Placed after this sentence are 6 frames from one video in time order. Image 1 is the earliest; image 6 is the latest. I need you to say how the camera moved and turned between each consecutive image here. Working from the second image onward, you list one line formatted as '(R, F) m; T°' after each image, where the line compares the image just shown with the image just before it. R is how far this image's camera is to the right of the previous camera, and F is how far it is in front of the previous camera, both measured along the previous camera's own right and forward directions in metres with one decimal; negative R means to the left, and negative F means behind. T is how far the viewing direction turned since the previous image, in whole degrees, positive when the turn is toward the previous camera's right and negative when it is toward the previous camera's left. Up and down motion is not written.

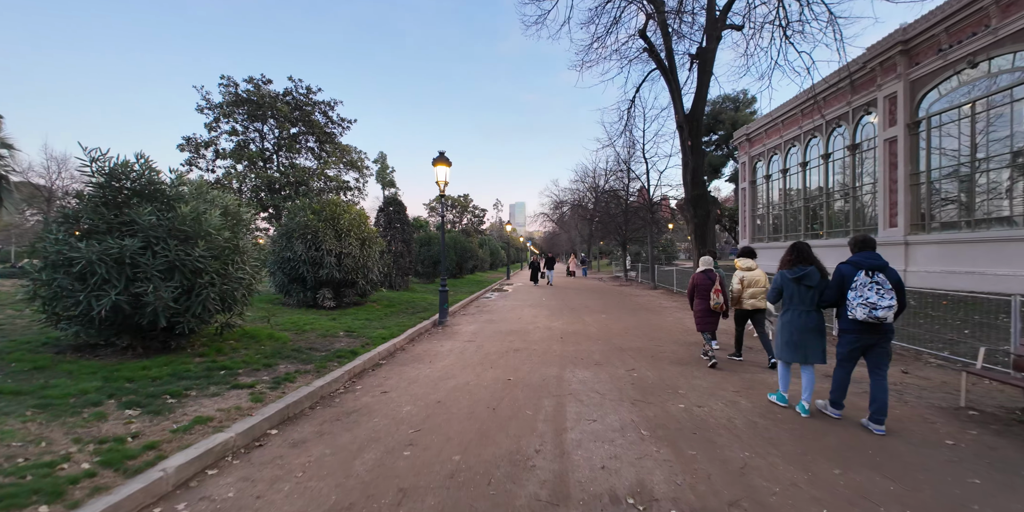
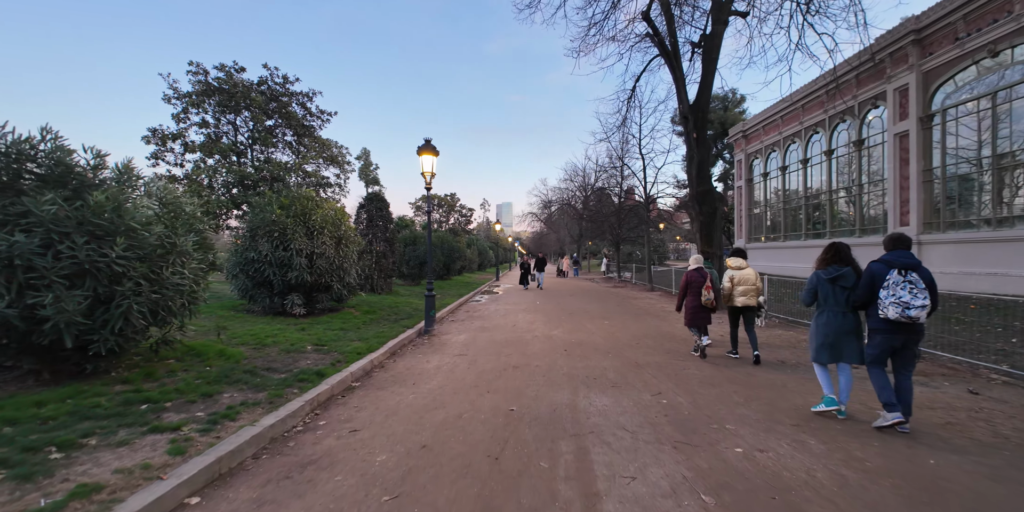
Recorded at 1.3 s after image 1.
(-0.2, +1.1) m; +2°
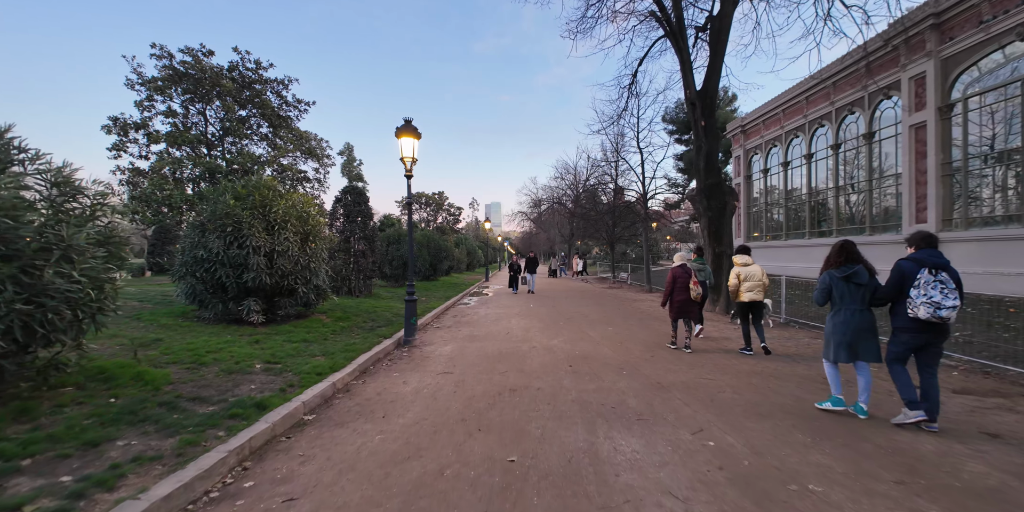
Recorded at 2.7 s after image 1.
(-0.1, +1.2) m; +2°
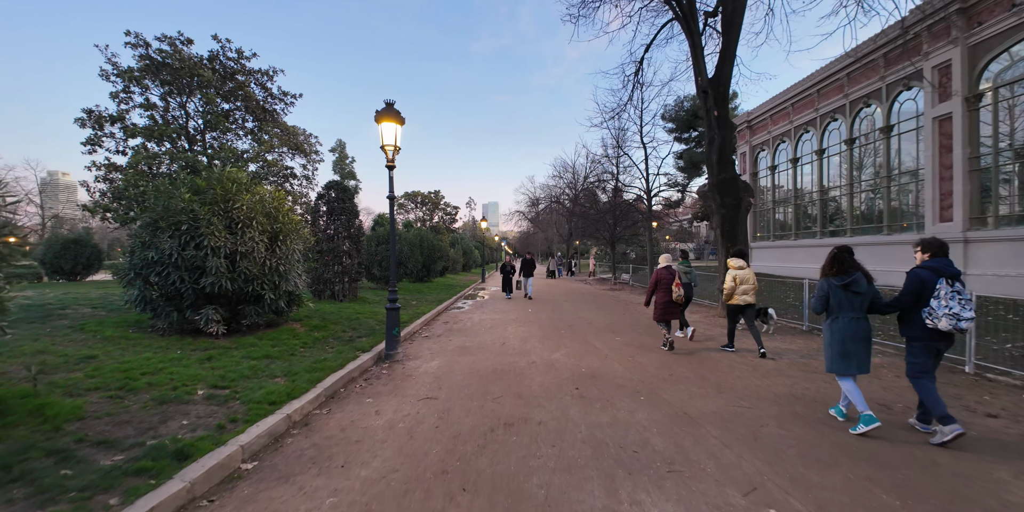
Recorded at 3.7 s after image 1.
(0.0, +0.9) m; 0°
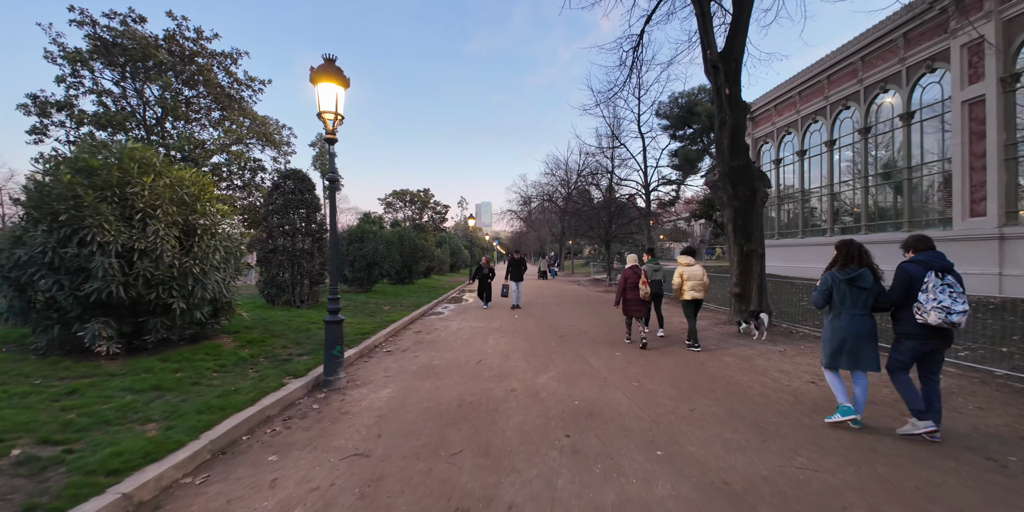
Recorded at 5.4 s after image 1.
(+0.3, +1.4) m; +1°
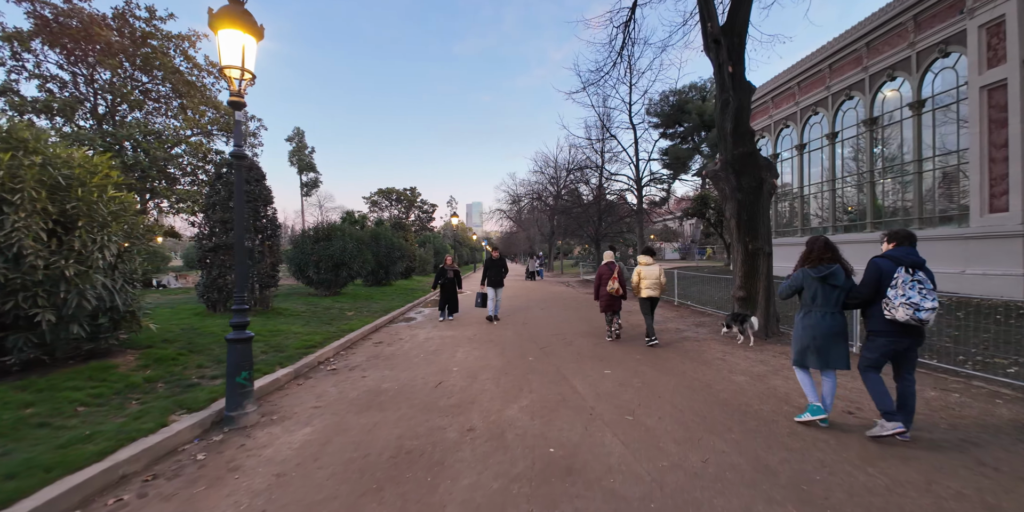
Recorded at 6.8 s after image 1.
(+0.3, +1.1) m; +1°
